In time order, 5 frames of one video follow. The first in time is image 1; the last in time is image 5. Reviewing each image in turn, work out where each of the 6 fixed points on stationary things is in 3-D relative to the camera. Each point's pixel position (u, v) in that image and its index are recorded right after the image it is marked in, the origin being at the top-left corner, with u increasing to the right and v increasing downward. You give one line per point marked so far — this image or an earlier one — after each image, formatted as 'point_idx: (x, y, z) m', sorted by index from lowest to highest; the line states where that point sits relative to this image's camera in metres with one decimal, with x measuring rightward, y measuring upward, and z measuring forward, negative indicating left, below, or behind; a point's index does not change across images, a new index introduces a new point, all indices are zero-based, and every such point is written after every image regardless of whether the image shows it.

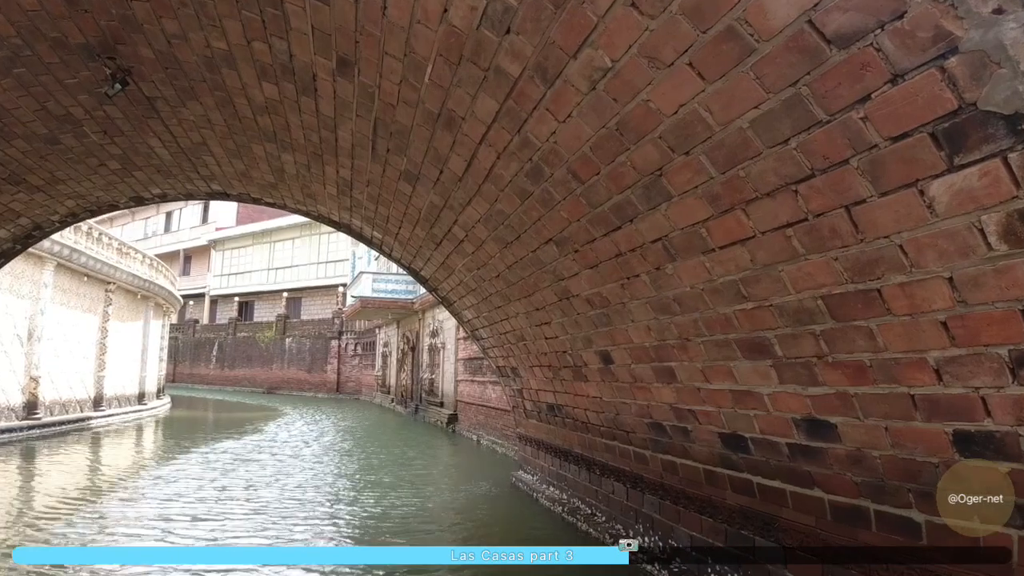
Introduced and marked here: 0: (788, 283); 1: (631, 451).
0: (+0.9, 0.0, +2.8) m
1: (+0.7, -1.0, +5.0) m
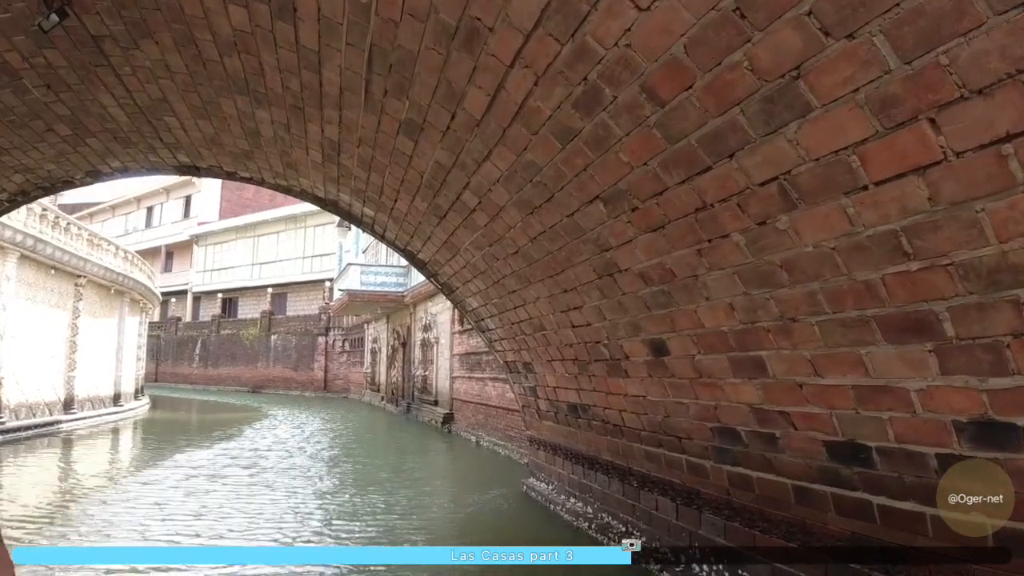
0: (+1.1, +0.1, +1.9) m
1: (+0.8, -0.8, +4.1) m
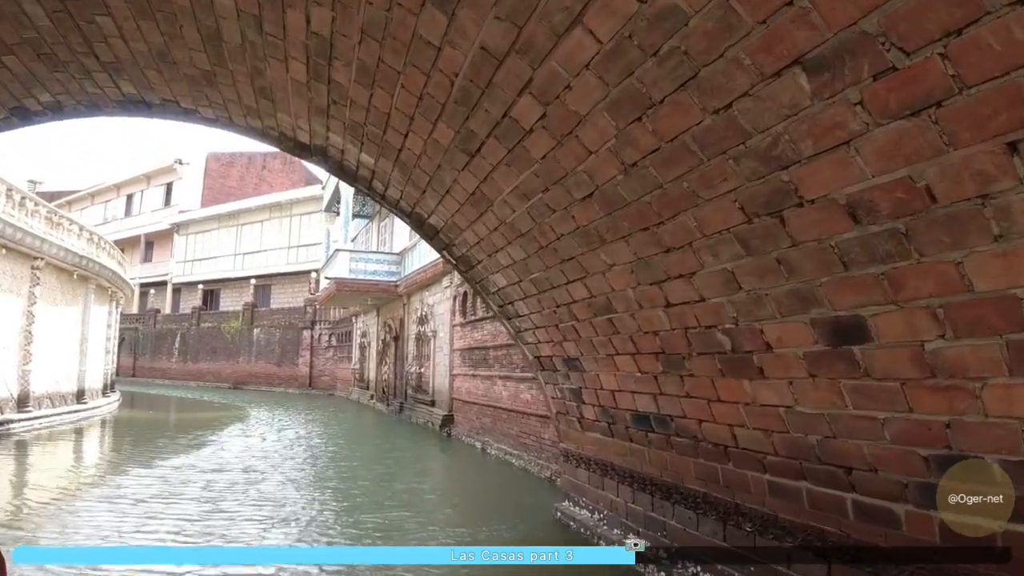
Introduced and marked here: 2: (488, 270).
0: (+1.4, +0.3, +0.5) m
1: (+1.1, -0.7, +2.8) m
2: (-0.1, +0.1, +4.8) m
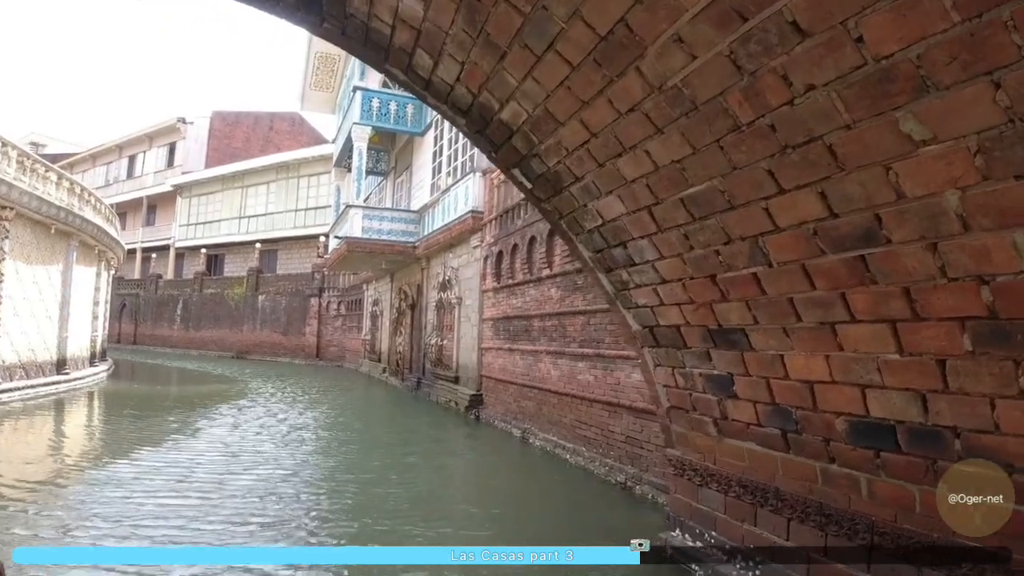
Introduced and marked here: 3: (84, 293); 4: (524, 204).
0: (+1.8, +0.4, -1.1) m
1: (+1.5, -0.5, +1.1) m
2: (+0.3, +0.4, +3.2) m
3: (-7.7, -0.1, +15.3) m
4: (+0.1, +0.8, +8.3) m
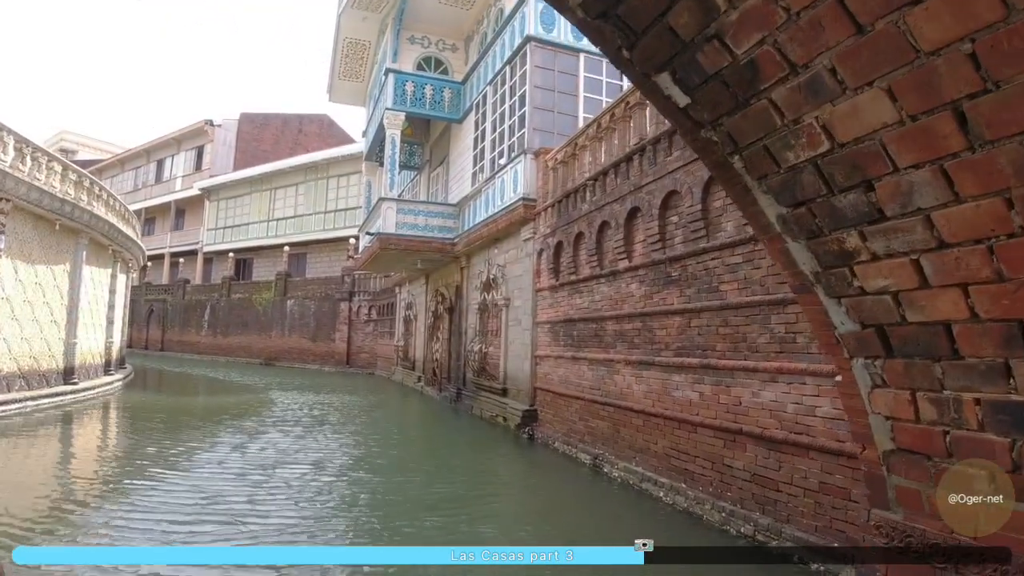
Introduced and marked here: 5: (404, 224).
0: (+2.0, +0.5, -2.5) m
1: (+1.8, -0.4, -0.2) m
2: (+0.6, +0.4, +1.9) m
3: (-6.9, -0.1, +14.3) m
4: (+0.6, +0.9, +7.0) m
5: (-1.6, +0.9, +12.4) m
